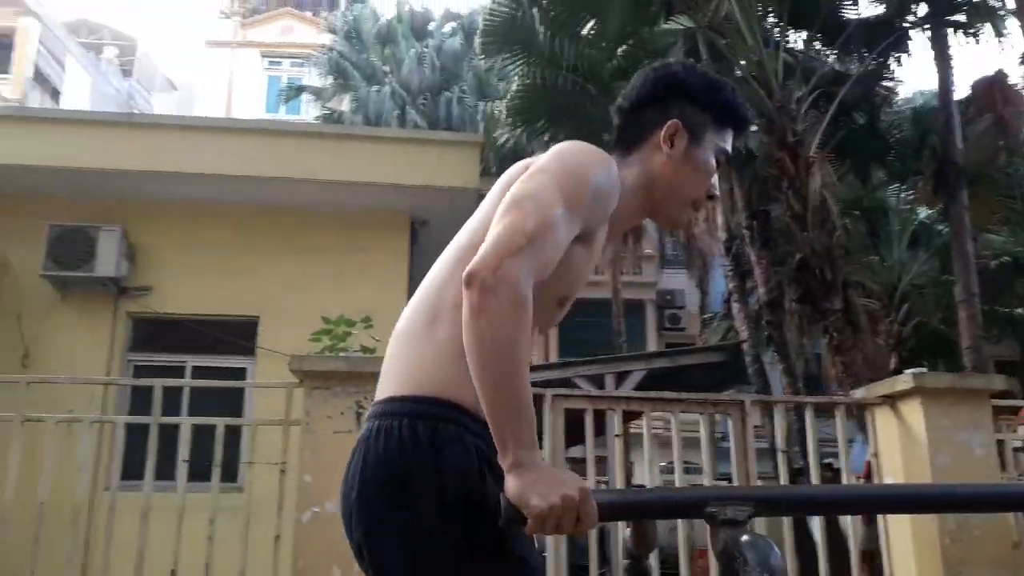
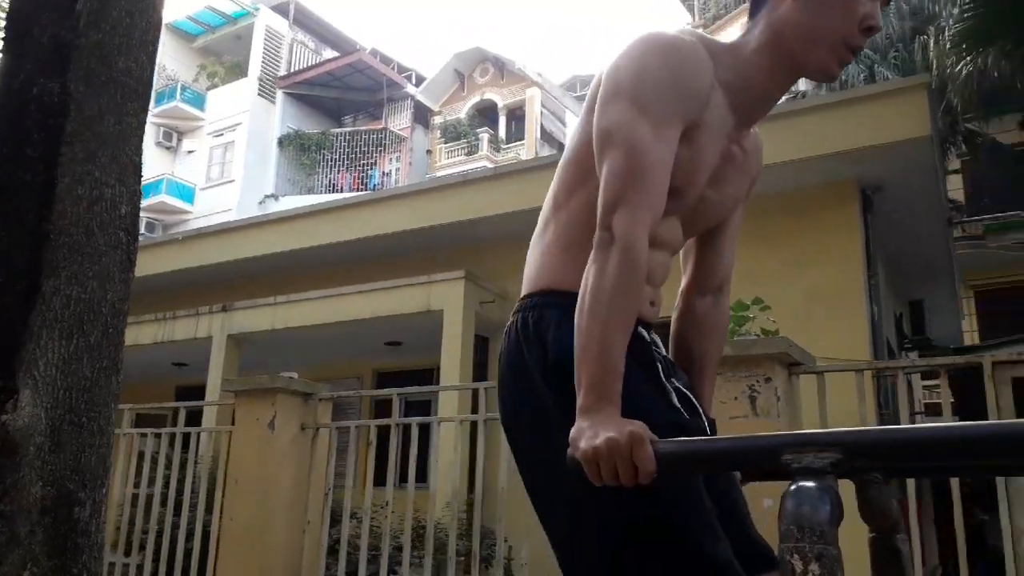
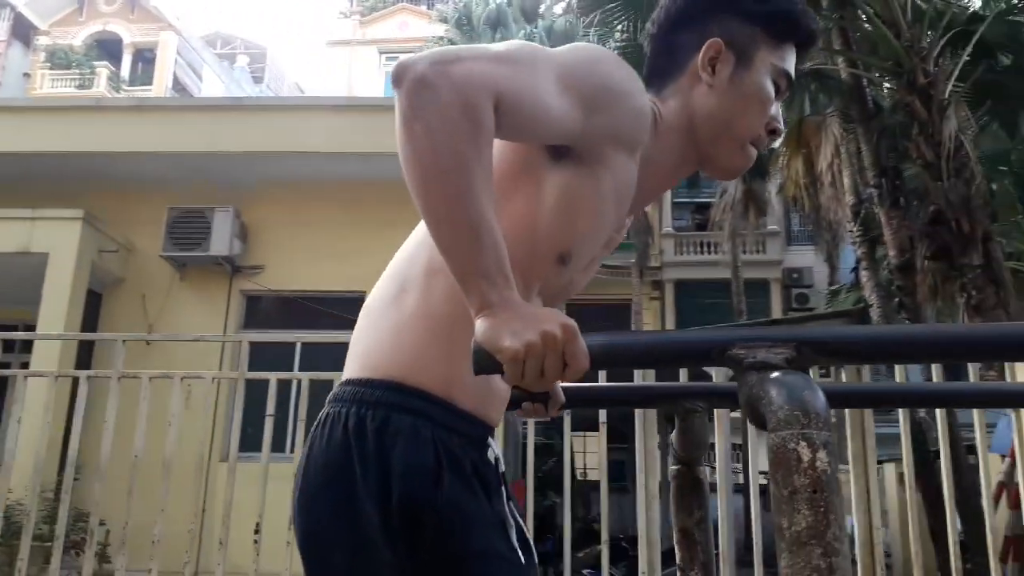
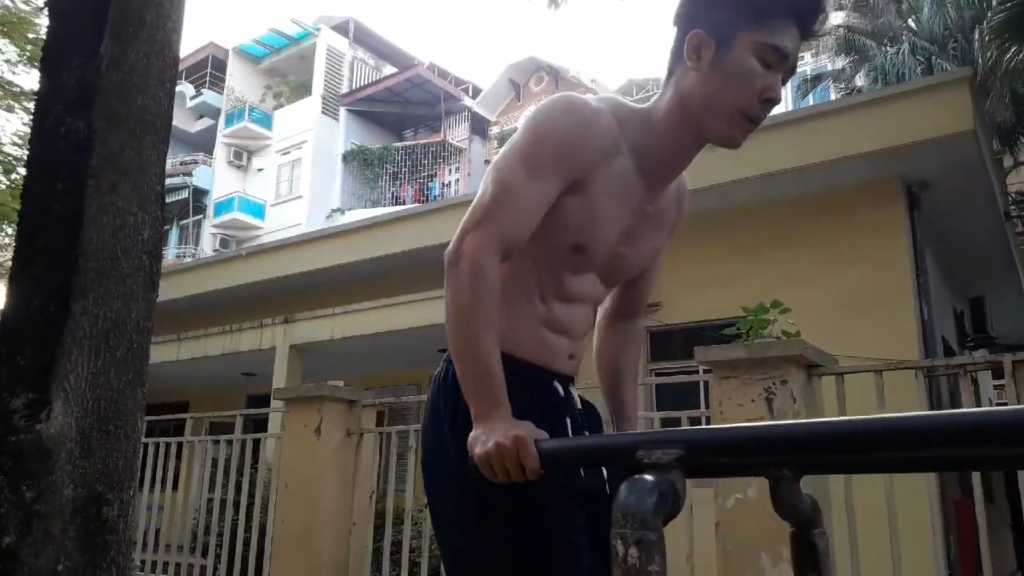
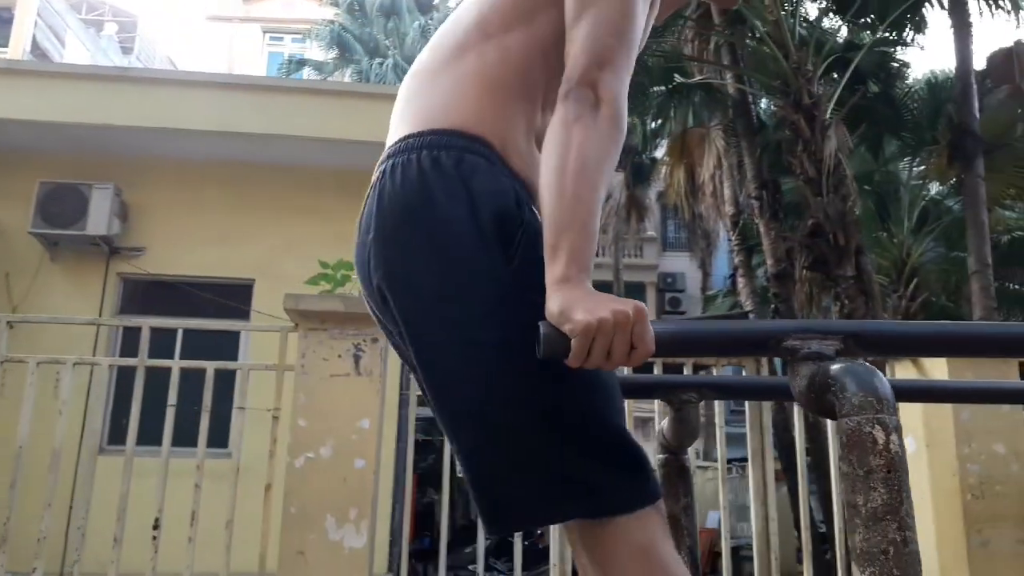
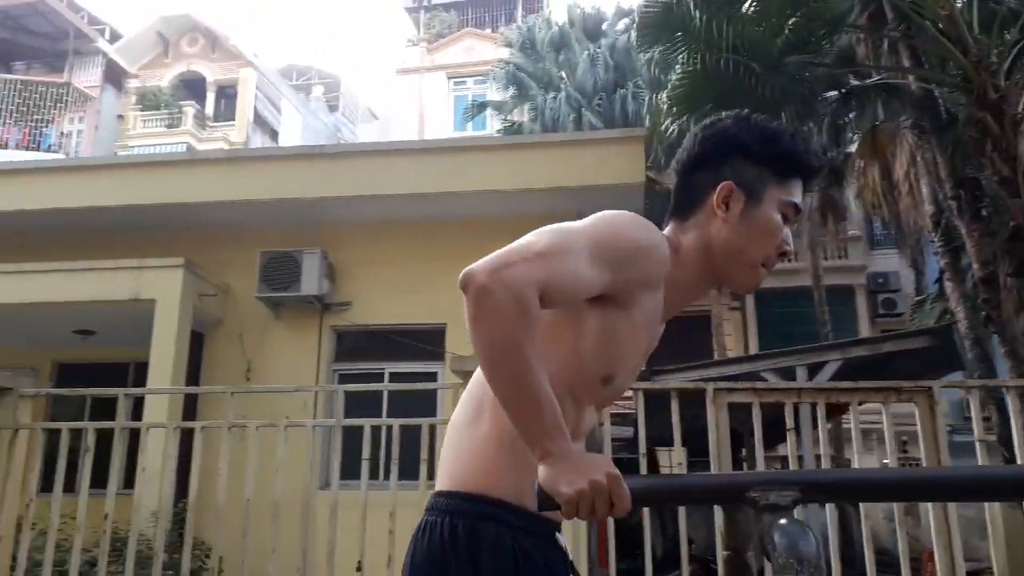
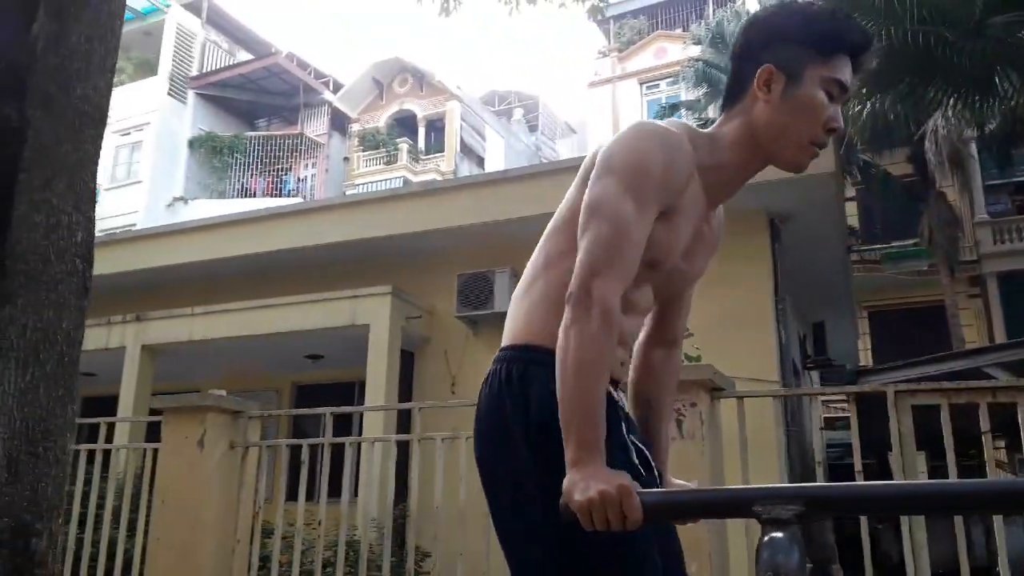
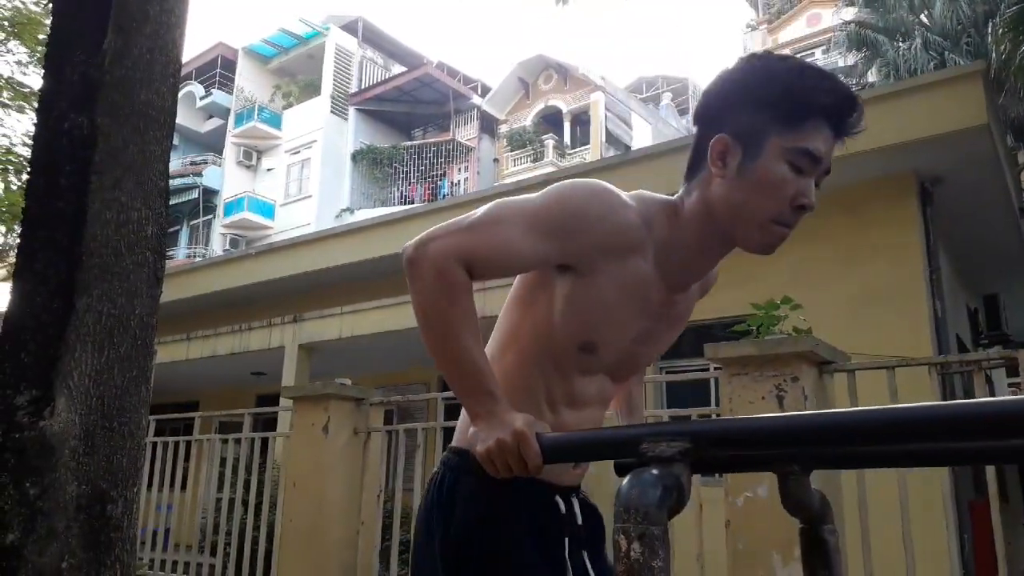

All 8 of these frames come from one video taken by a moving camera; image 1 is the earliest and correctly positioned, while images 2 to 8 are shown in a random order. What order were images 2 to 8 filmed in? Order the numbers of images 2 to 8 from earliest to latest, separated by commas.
6, 7, 4, 8, 2, 3, 5
